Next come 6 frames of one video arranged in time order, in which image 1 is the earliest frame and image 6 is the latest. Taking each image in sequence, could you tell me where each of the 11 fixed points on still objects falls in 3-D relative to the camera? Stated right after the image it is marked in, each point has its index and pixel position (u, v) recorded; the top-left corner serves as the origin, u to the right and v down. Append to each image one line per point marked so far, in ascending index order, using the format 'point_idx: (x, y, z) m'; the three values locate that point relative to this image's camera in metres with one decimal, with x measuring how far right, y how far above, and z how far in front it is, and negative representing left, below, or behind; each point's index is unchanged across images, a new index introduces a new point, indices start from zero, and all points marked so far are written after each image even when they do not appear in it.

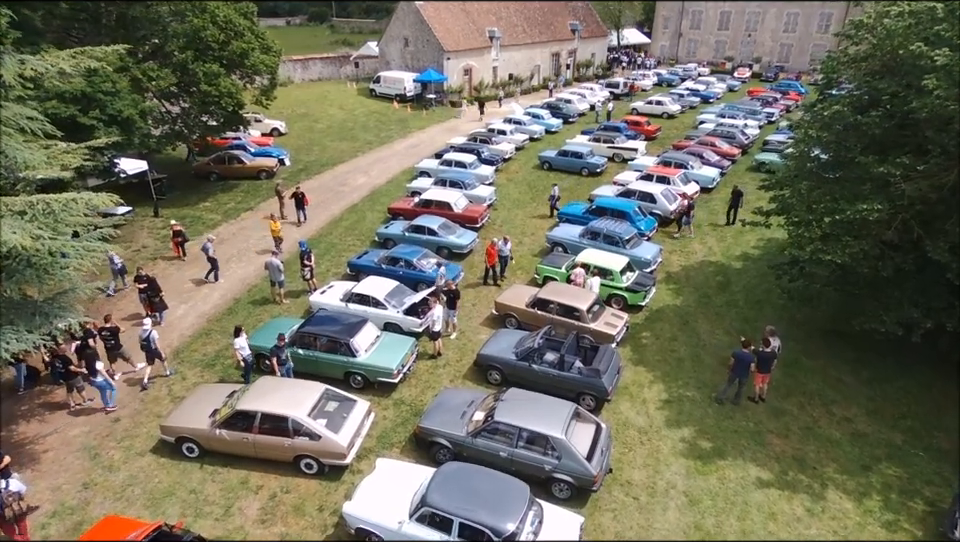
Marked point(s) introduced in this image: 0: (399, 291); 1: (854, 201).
0: (-2.3, -0.6, +16.9) m
1: (+8.0, +1.5, +12.9) m
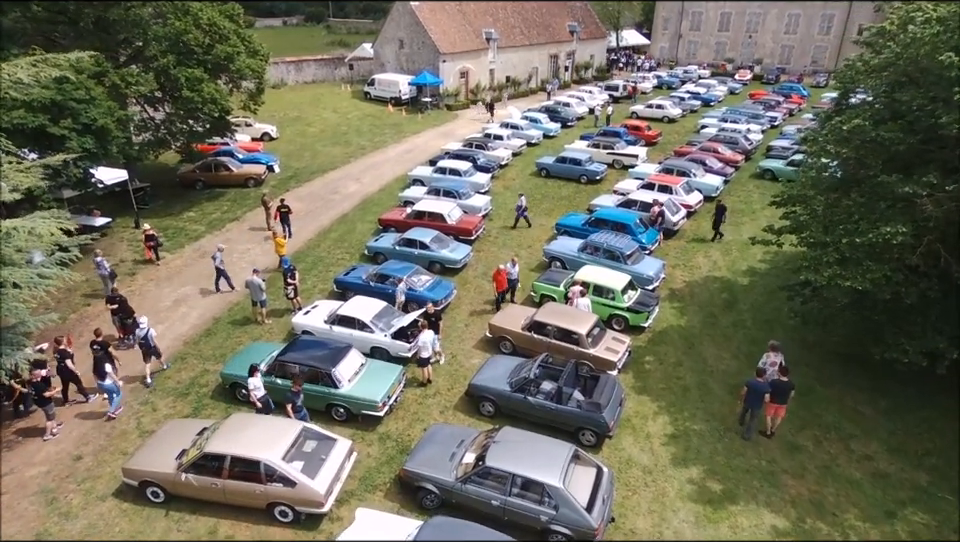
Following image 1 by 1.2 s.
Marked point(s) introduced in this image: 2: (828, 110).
0: (-2.5, -1.1, +15.9) m
1: (+7.8, +1.0, +11.9) m
2: (+8.9, +4.0, +15.2) m
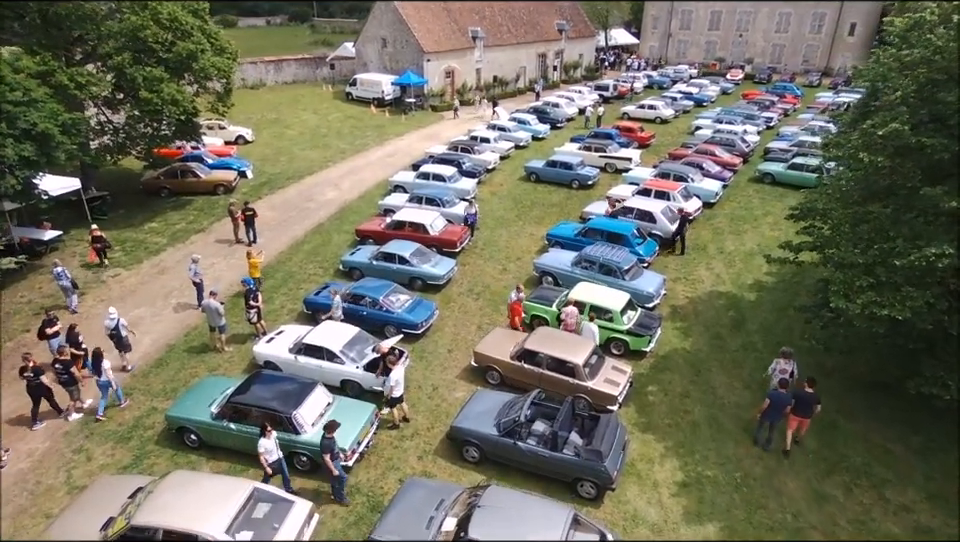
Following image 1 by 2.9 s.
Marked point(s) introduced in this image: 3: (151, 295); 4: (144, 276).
0: (-2.8, -1.6, +14.2) m
1: (+7.5, +0.5, +10.4) m
2: (+8.5, +3.6, +13.7) m
3: (-10.2, -0.7, +18.6) m
4: (-11.0, -0.2, +19.7) m
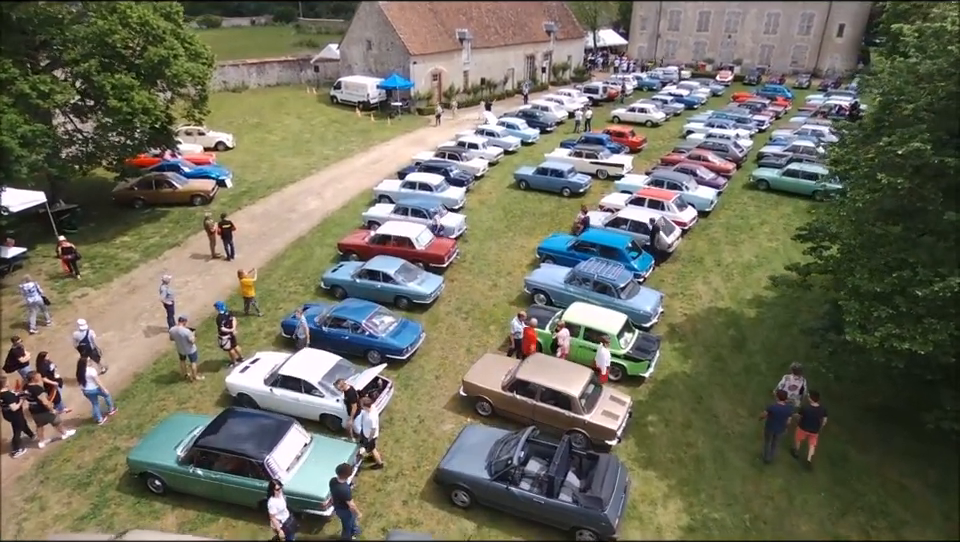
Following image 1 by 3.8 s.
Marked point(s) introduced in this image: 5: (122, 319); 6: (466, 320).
0: (-3.1, -2.2, +13.3) m
1: (+7.3, +0.1, +9.6) m
2: (+8.2, +3.1, +13.0) m
3: (-10.5, -1.3, +17.5) m
4: (-11.3, -0.8, +18.6) m
5: (-10.4, -1.4, +17.4) m
6: (-0.4, -1.4, +17.4) m
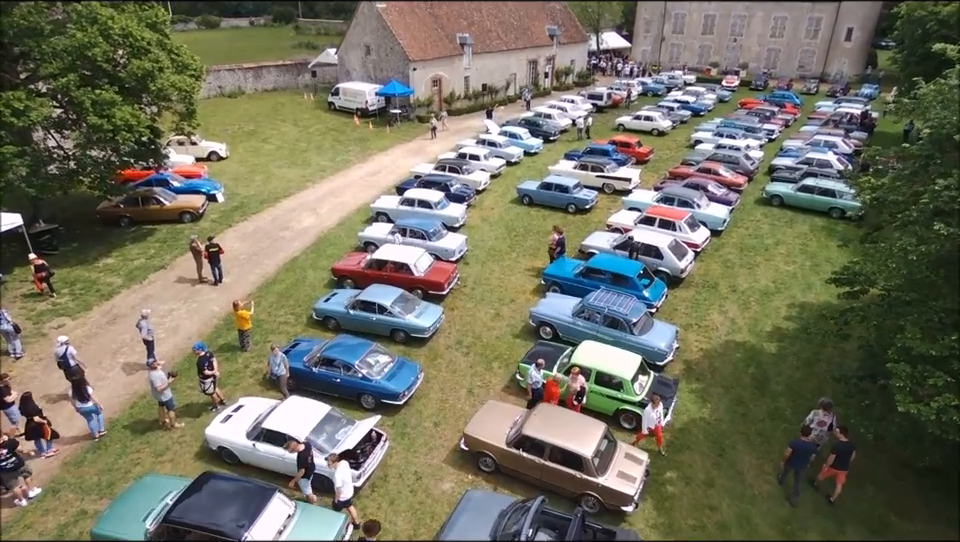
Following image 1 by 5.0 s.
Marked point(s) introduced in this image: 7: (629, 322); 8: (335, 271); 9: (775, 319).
0: (-3.0, -3.0, +12.1) m
1: (+7.4, -0.8, +8.5) m
2: (+8.2, +2.2, +11.9) m
3: (-10.5, -2.2, +16.4) m
4: (-11.3, -1.6, +17.5) m
5: (-10.3, -2.2, +16.3) m
6: (-0.4, -2.3, +16.2) m
7: (+3.8, -1.3, +15.4) m
8: (-4.6, 0.0, +19.2) m
9: (+8.8, -1.4, +17.9) m
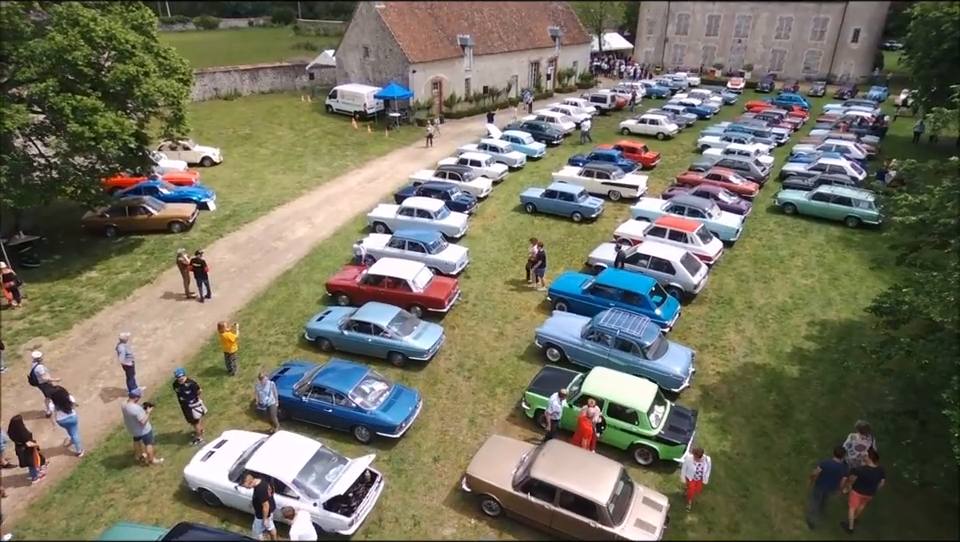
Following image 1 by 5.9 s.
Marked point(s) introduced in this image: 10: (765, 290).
0: (-3.0, -3.5, +11.1) m
1: (+7.4, -1.3, +7.5) m
2: (+8.3, +1.8, +10.8) m
3: (-10.4, -2.6, +15.4) m
4: (-11.2, -2.1, +16.5) m
5: (-10.2, -2.7, +15.2) m
6: (-0.3, -2.7, +15.2) m
7: (+3.9, -1.8, +14.4) m
8: (-4.6, -0.5, +18.2) m
9: (+8.9, -1.9, +16.9) m
10: (+9.3, -0.6, +19.7) m
